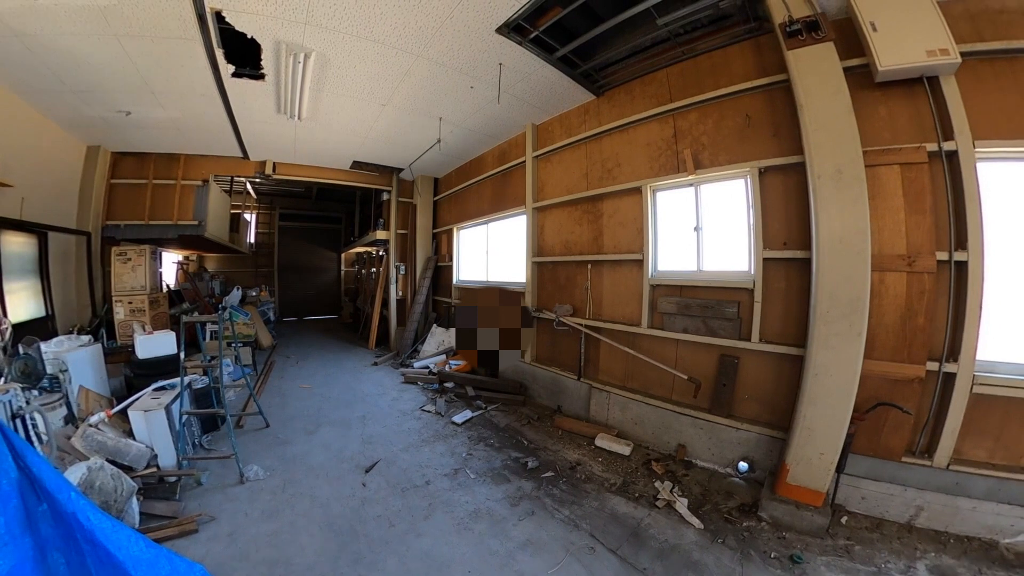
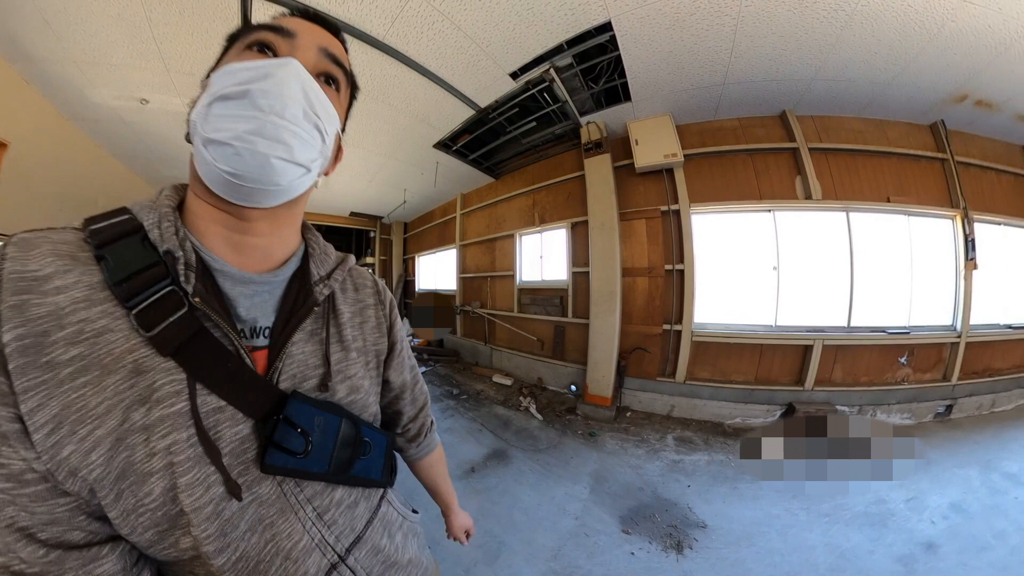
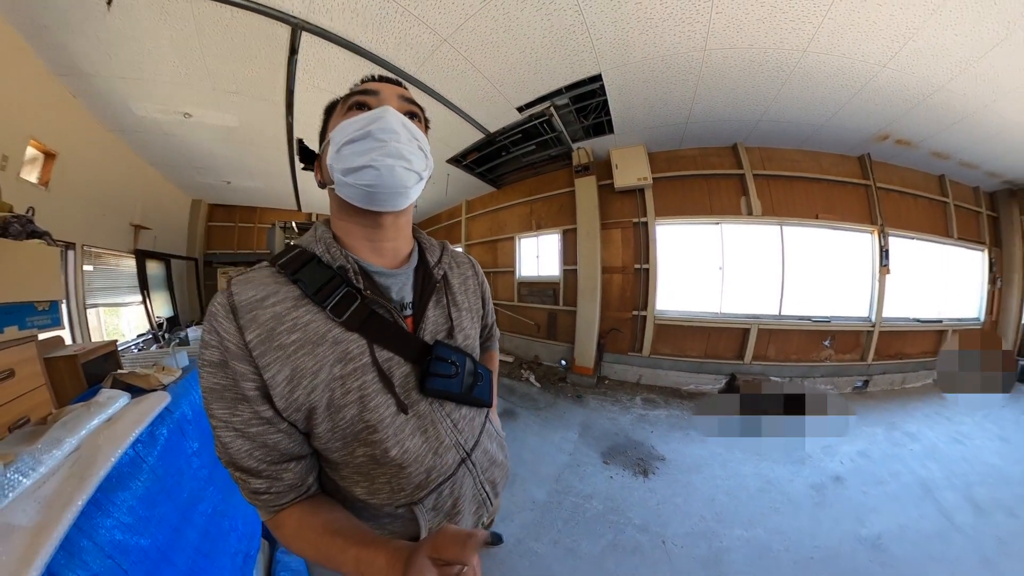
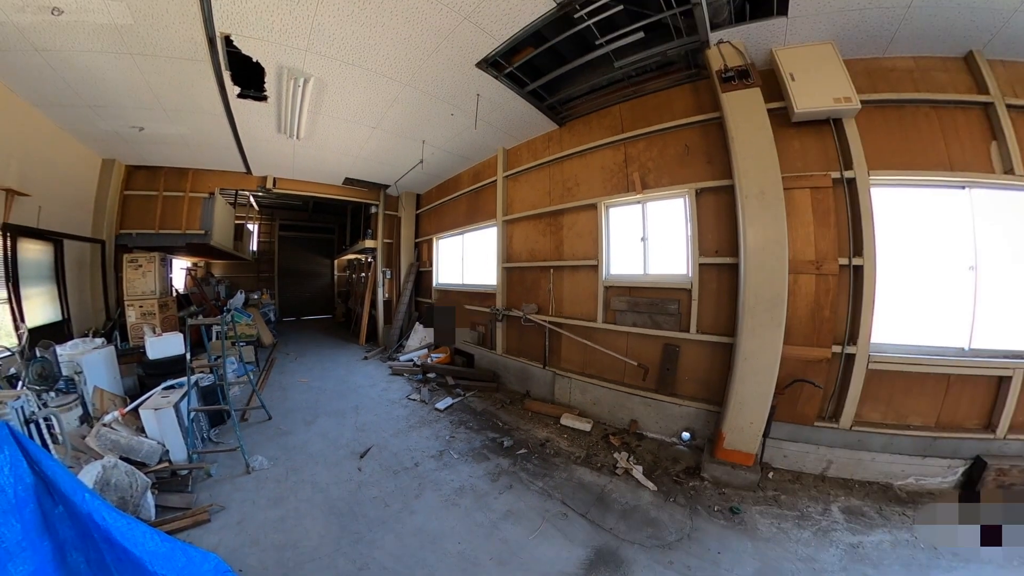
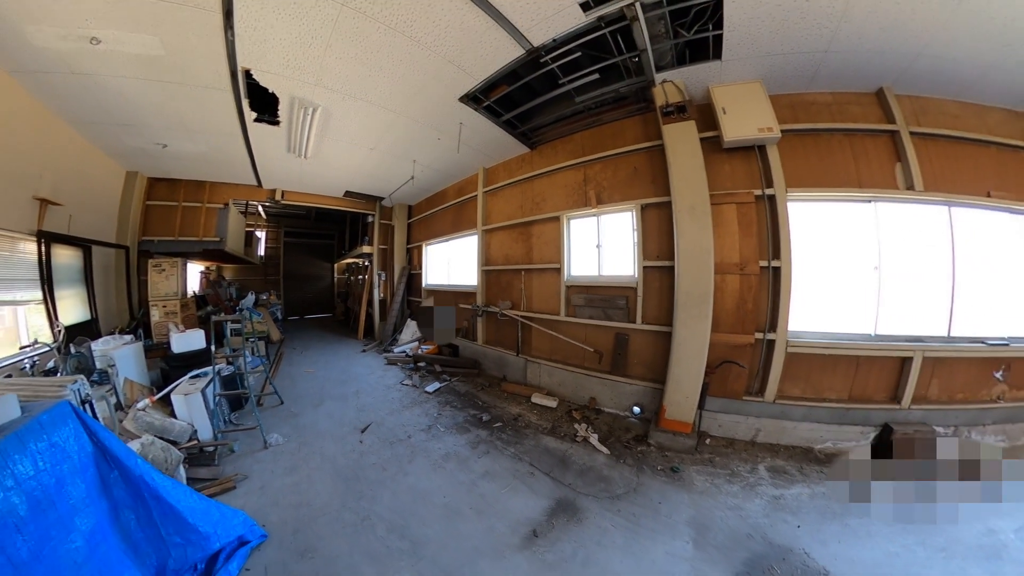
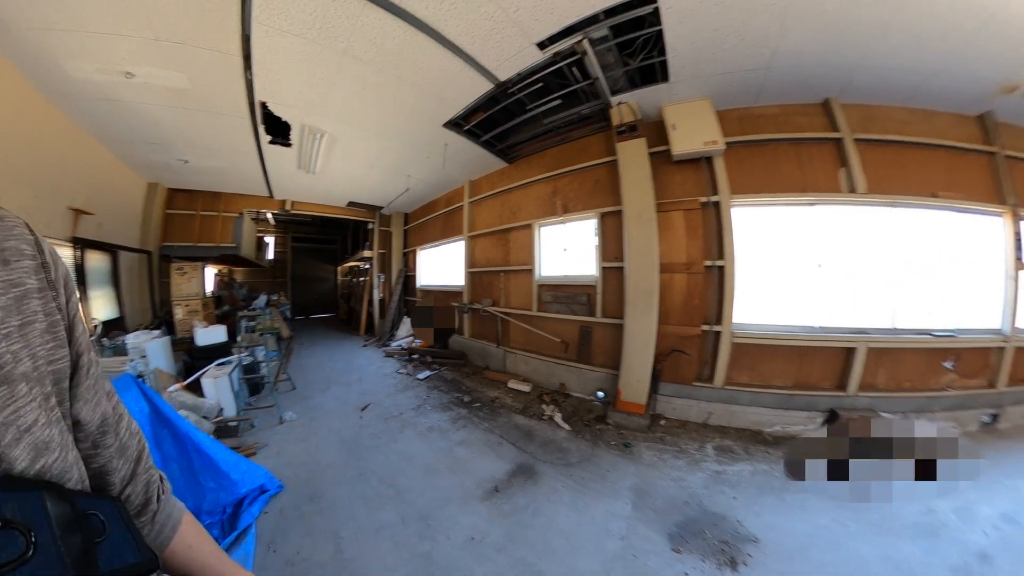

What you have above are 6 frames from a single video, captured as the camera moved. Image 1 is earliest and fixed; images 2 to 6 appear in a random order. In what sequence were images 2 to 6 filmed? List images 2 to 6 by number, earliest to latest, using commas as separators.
4, 5, 6, 2, 3
